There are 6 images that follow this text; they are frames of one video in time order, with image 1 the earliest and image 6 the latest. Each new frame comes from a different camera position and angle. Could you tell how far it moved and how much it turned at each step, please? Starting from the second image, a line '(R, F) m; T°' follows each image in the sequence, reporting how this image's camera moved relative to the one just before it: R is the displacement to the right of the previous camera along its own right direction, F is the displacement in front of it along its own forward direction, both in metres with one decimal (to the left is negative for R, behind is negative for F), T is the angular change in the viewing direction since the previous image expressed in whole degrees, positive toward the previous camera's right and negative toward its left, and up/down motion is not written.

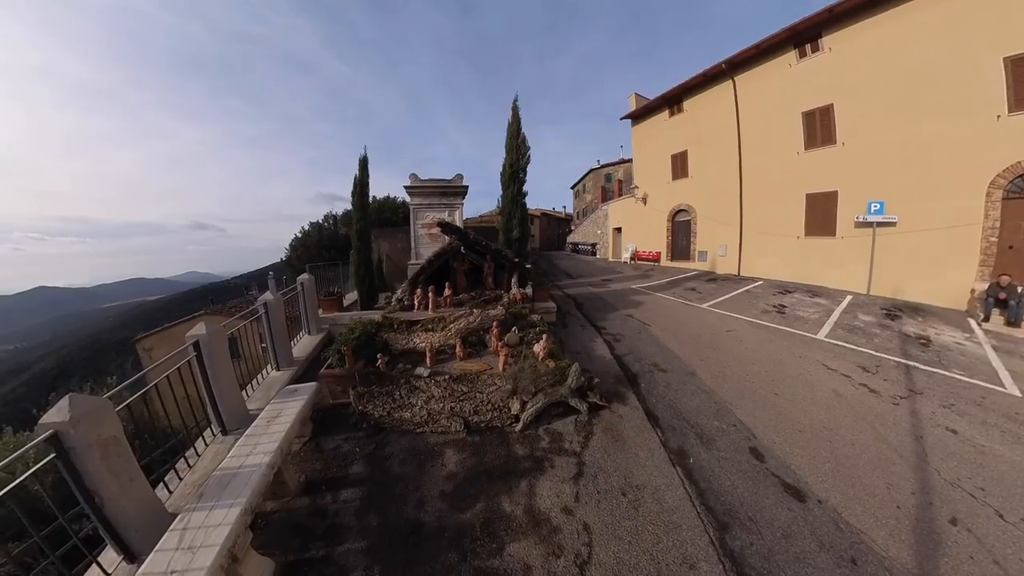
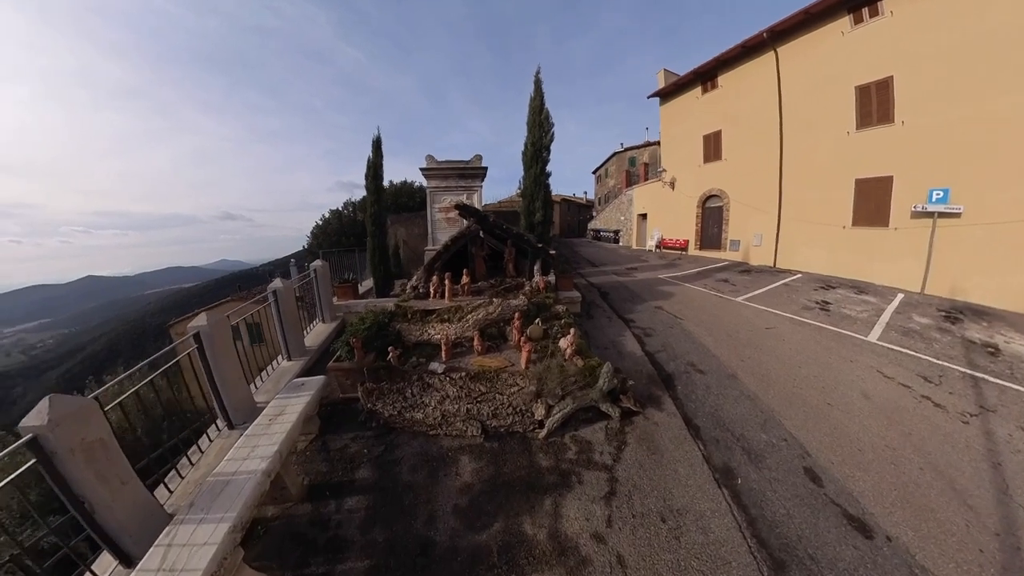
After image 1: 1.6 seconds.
(-0.1, +0.6) m; -3°
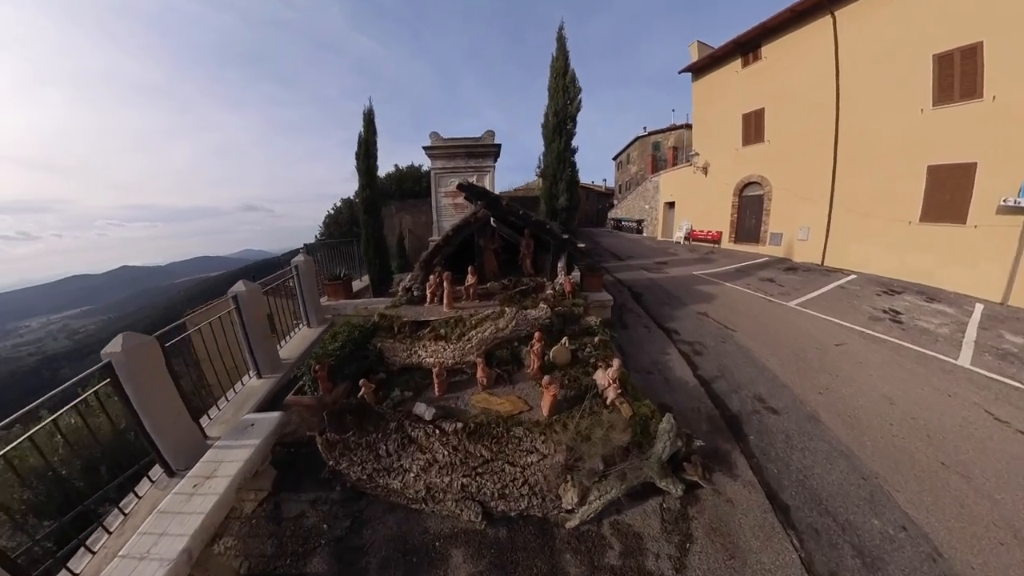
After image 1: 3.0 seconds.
(-0.1, +1.3) m; -2°
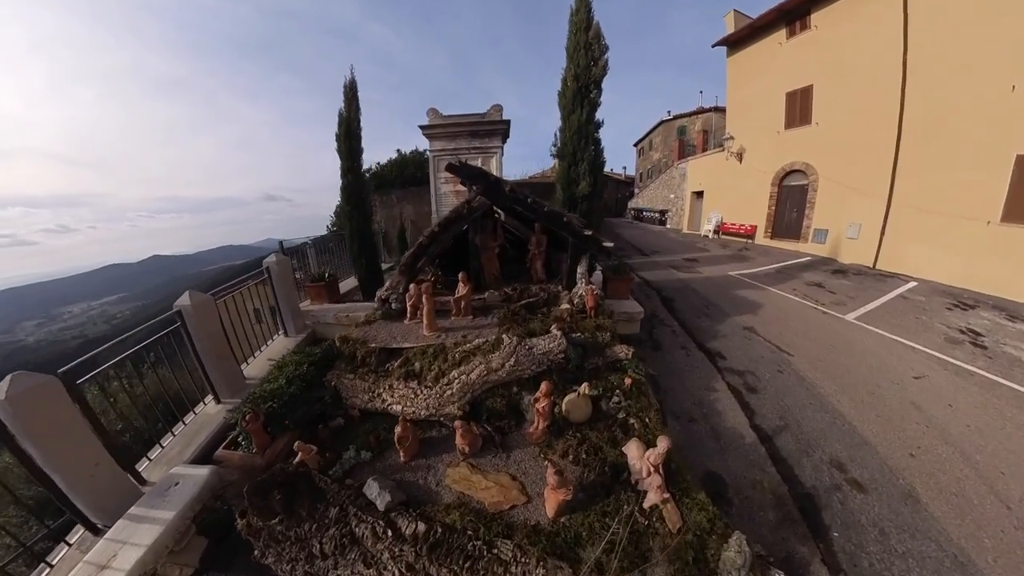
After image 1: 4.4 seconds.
(+0.1, +1.2) m; -2°
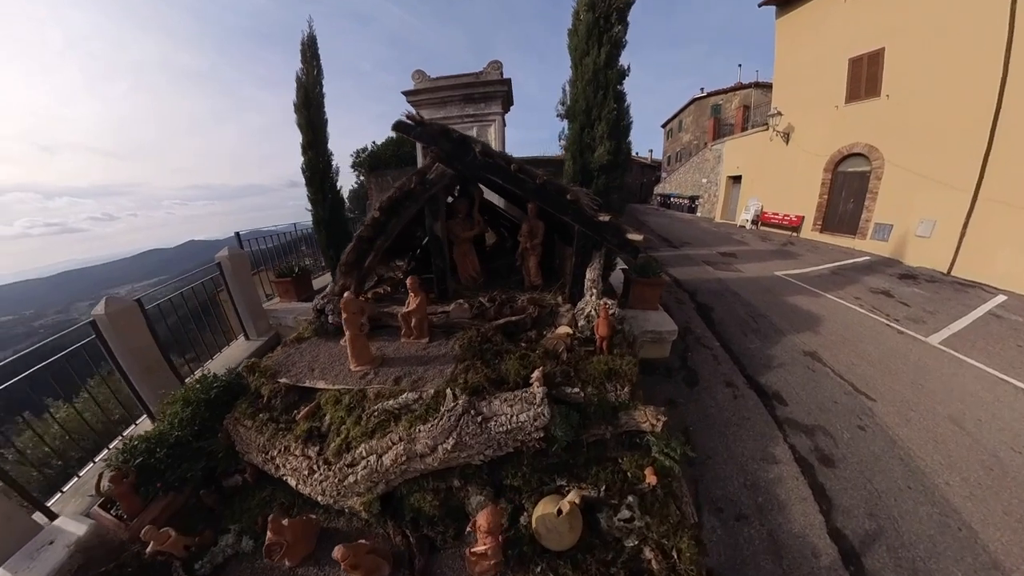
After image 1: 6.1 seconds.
(+0.4, +1.2) m; -3°
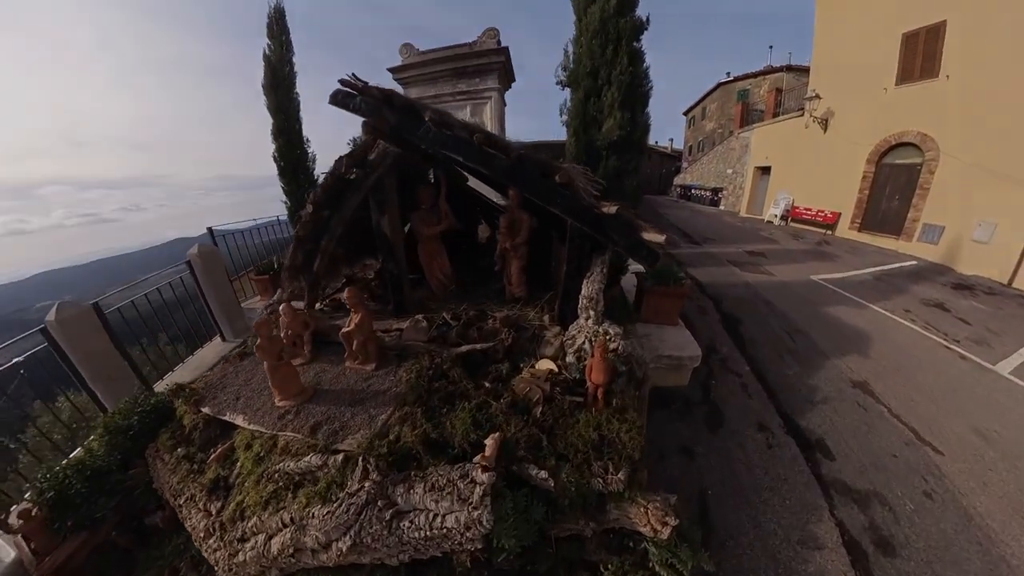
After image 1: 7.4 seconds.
(+0.3, +0.6) m; -2°
